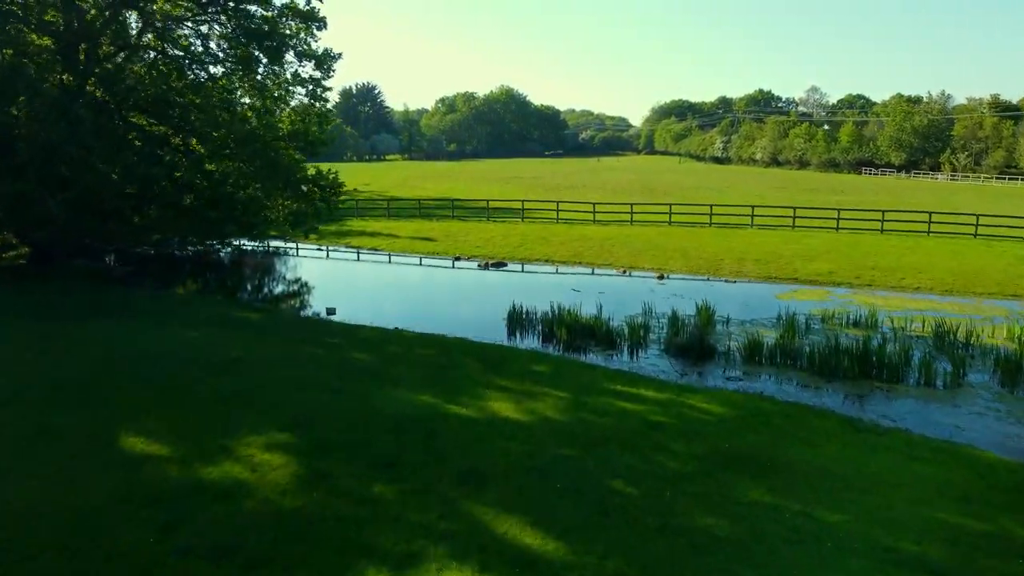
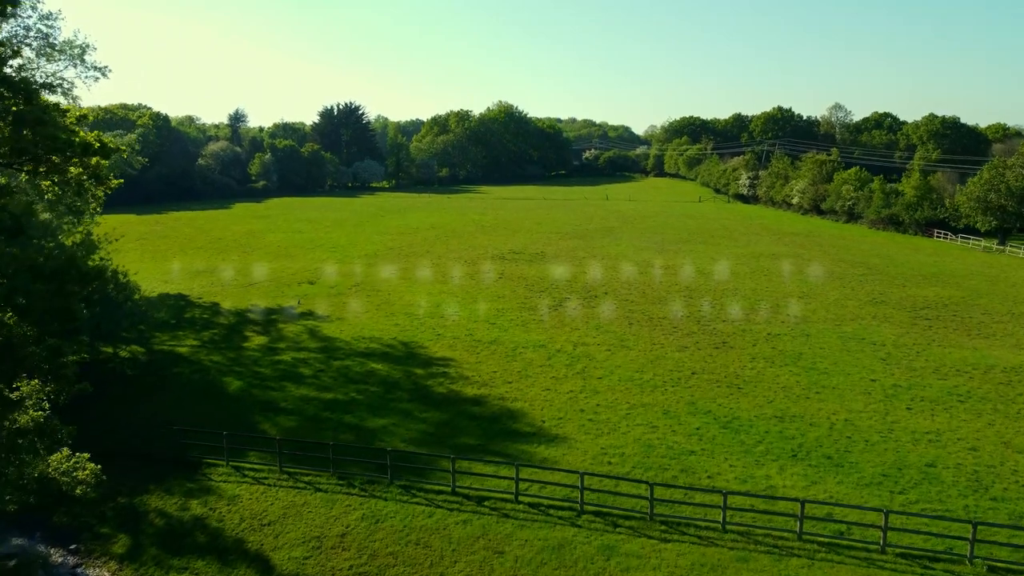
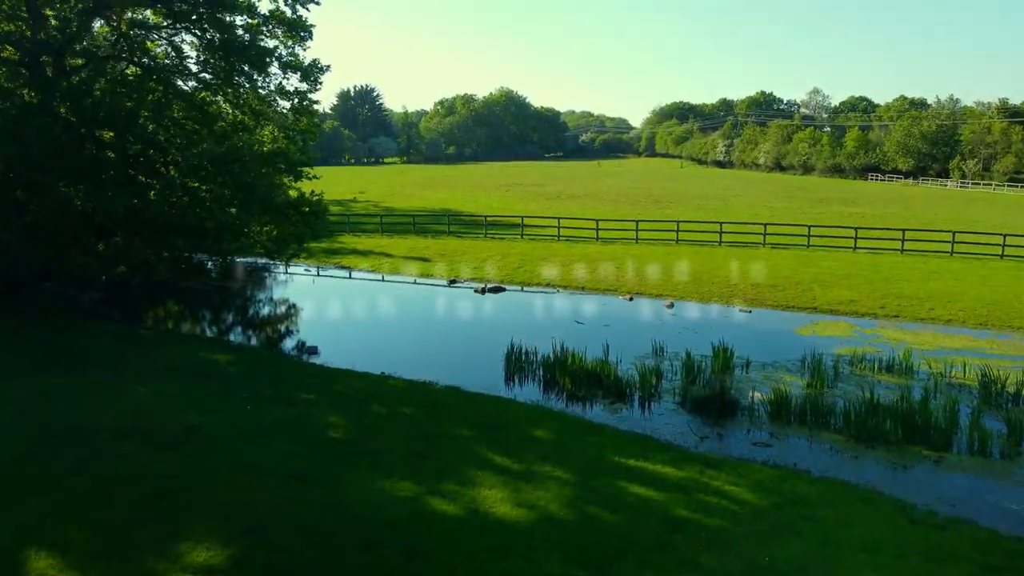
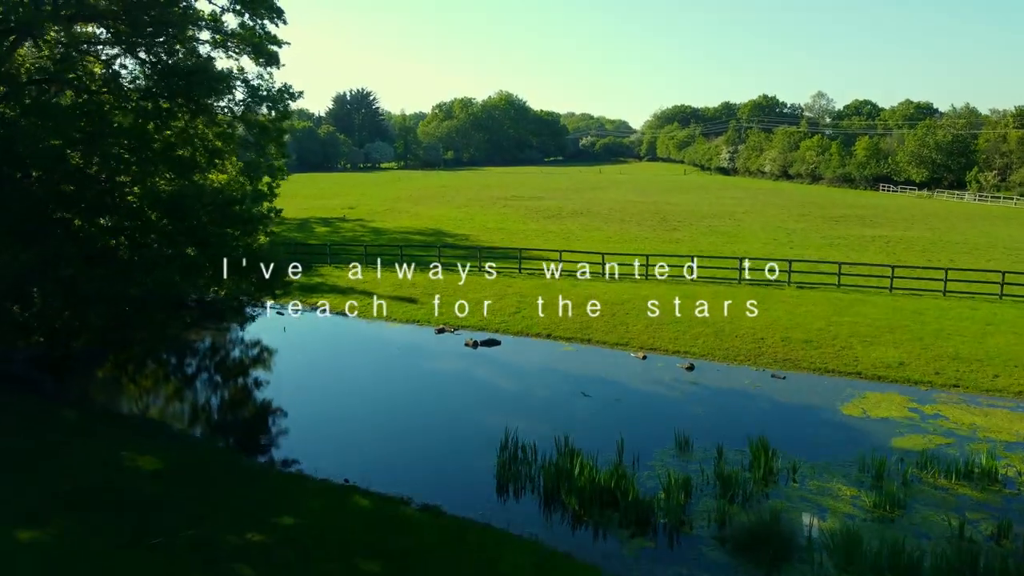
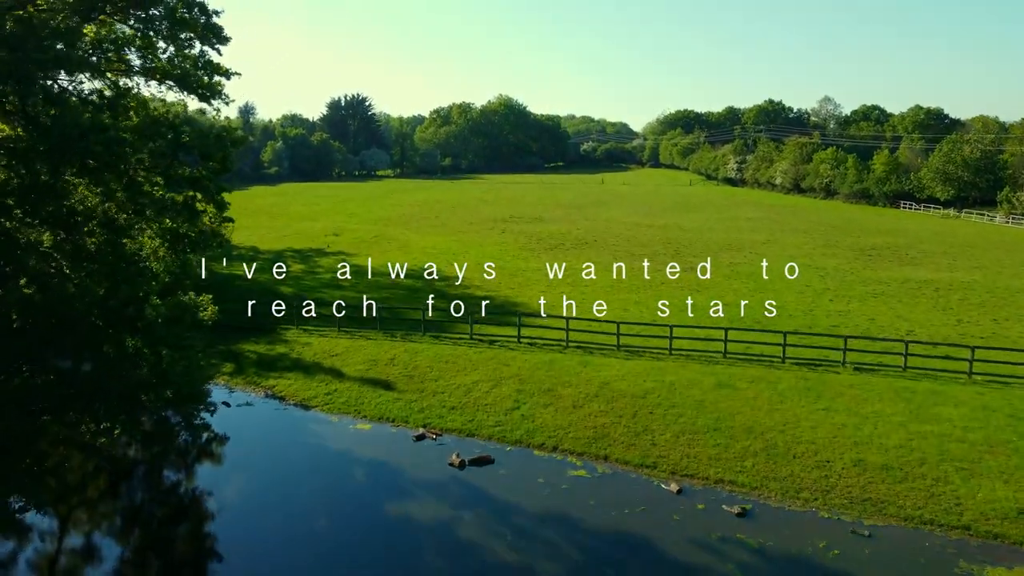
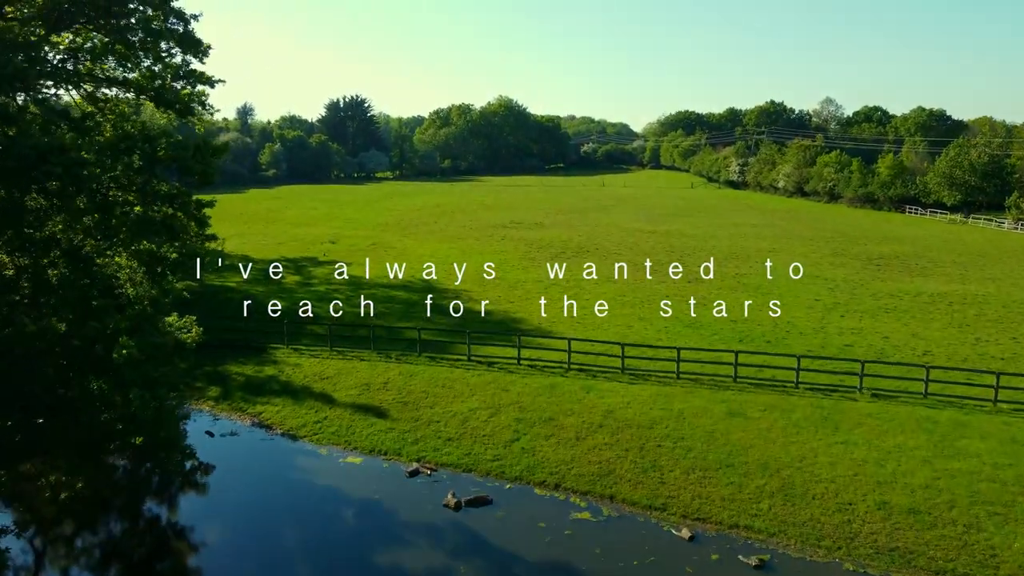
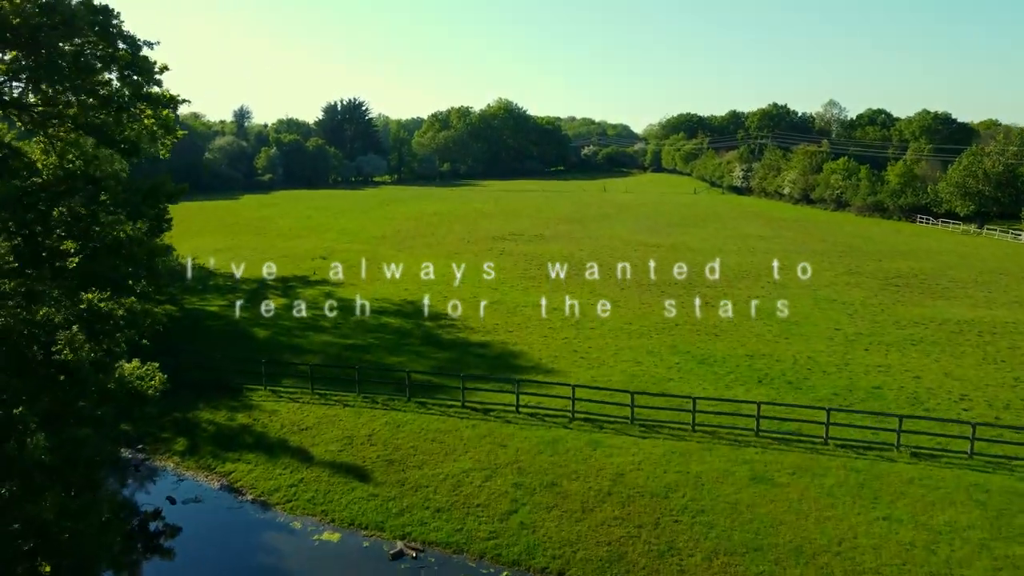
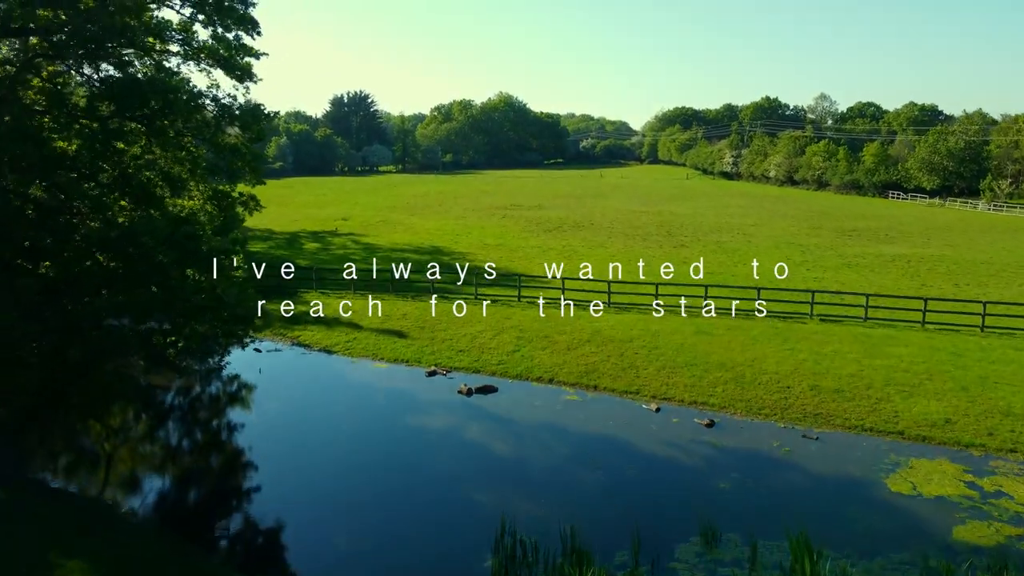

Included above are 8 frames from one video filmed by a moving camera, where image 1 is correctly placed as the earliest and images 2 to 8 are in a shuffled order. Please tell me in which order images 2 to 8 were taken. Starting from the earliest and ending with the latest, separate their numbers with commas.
3, 4, 8, 5, 6, 7, 2
